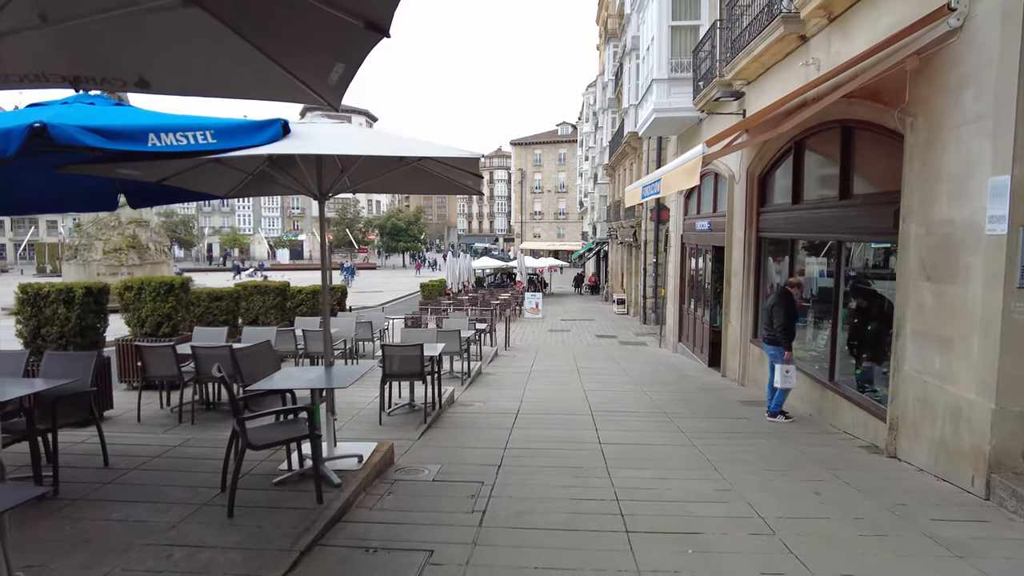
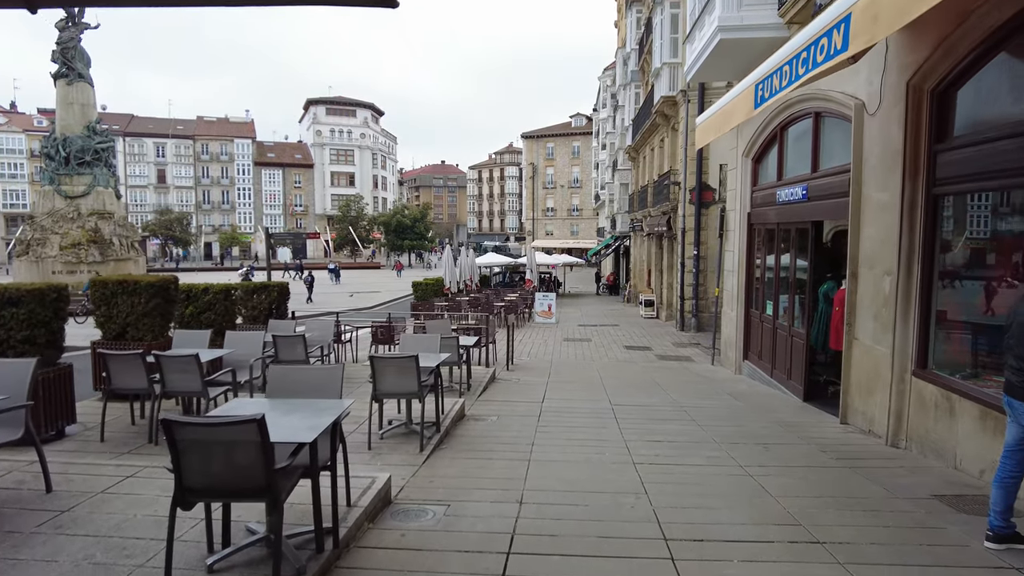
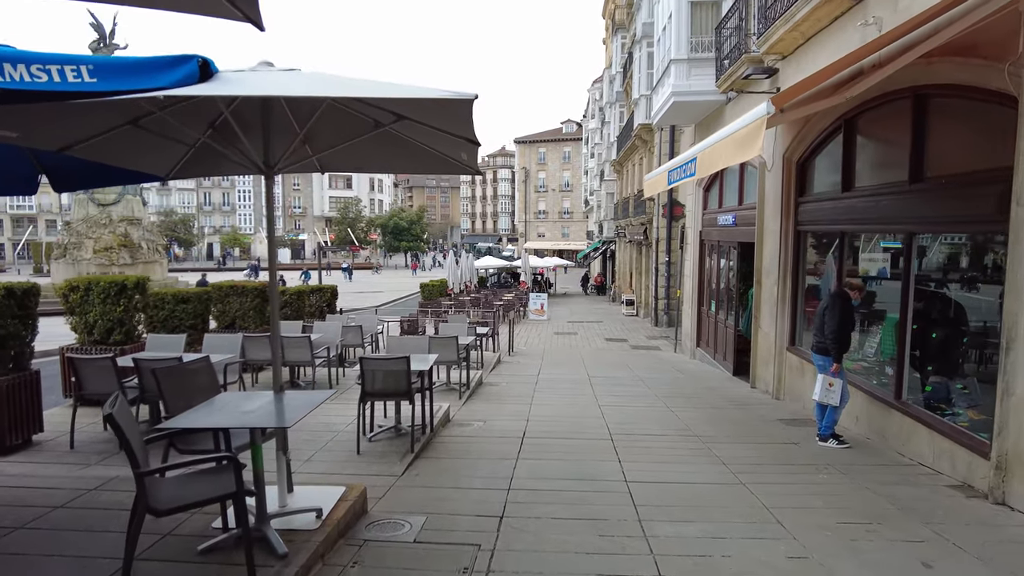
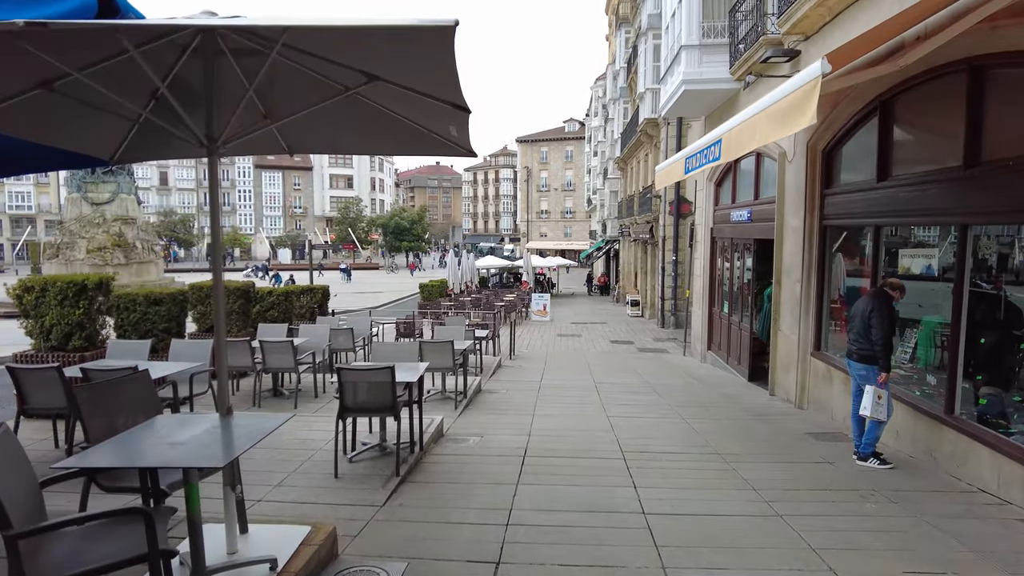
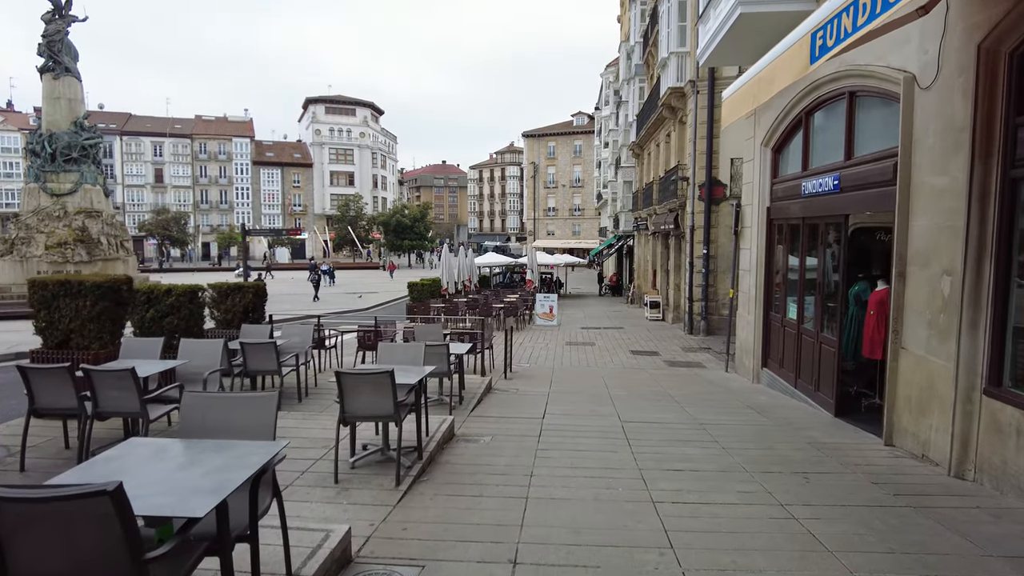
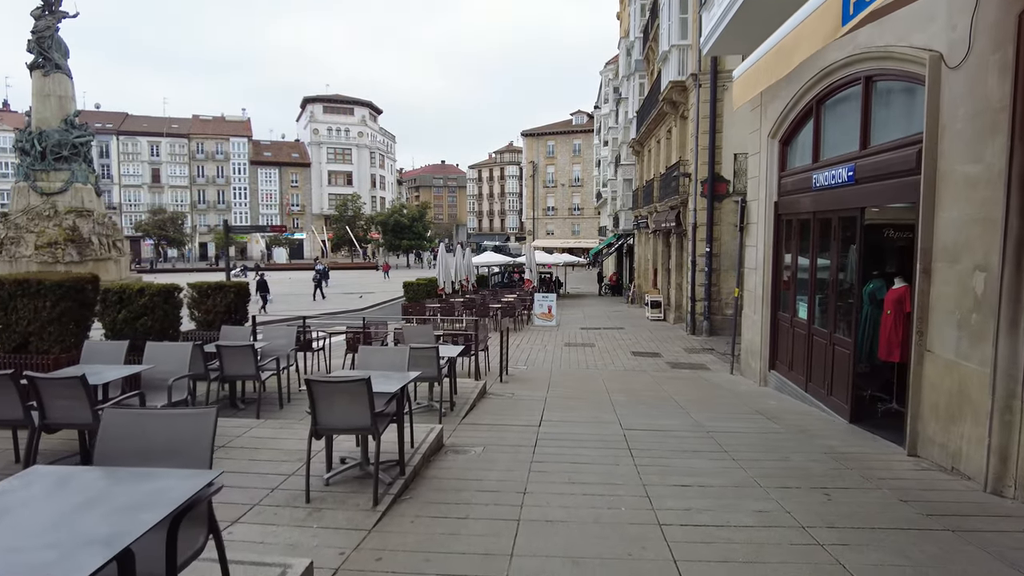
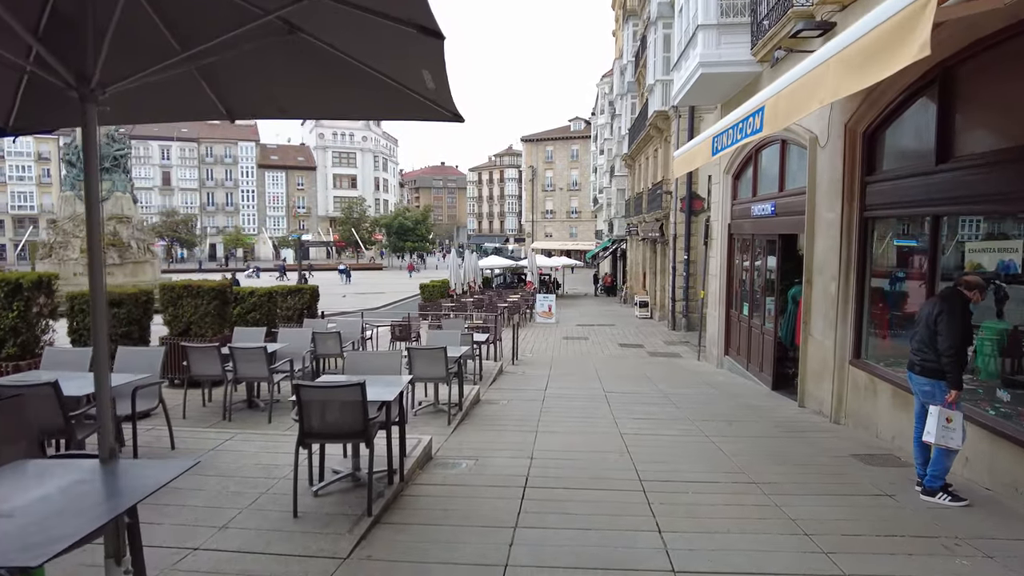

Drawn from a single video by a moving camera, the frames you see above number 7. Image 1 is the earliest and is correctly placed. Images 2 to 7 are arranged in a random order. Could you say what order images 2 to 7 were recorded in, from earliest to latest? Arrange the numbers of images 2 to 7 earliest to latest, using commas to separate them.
3, 4, 7, 2, 5, 6
